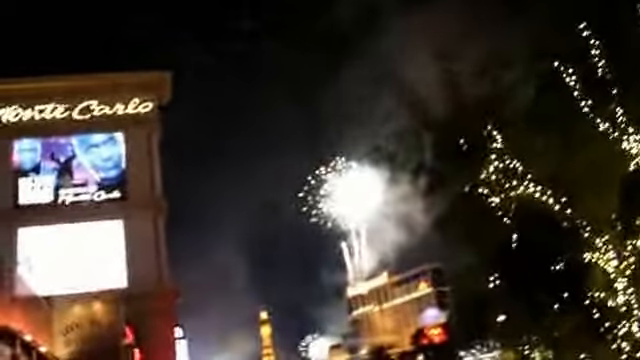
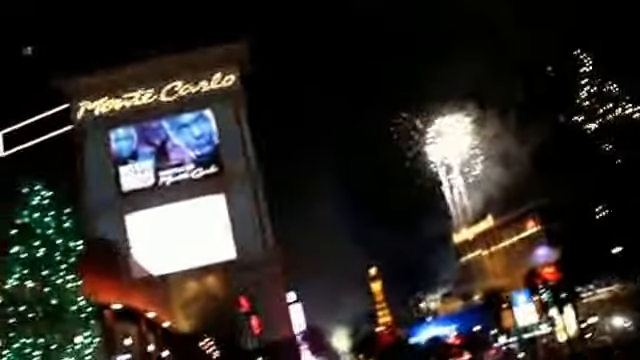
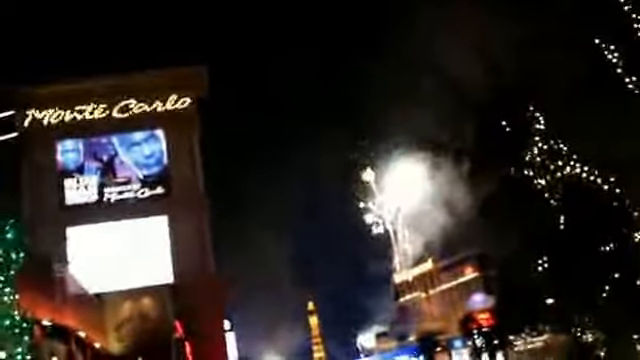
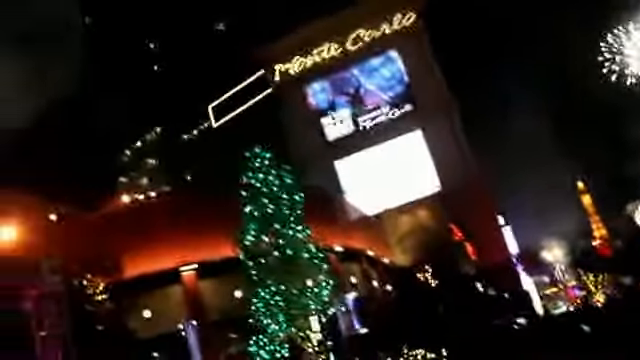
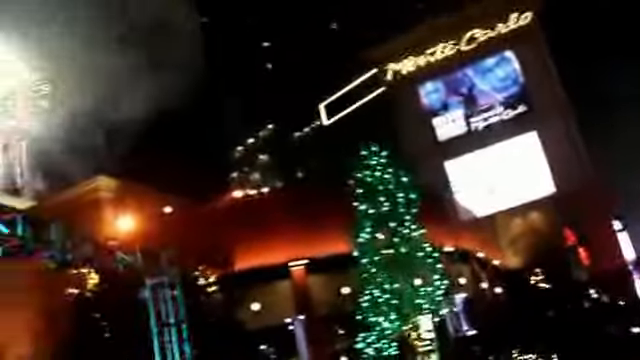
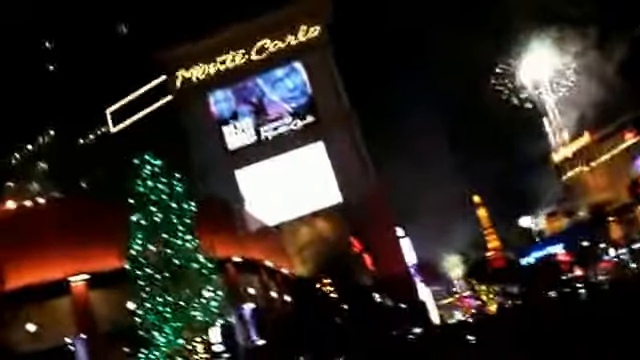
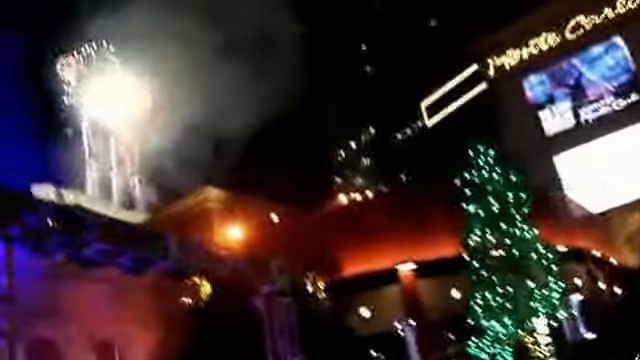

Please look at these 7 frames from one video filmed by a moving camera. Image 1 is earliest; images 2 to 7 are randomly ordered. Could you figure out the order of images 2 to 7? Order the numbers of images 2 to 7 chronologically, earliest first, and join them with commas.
3, 2, 6, 4, 5, 7
